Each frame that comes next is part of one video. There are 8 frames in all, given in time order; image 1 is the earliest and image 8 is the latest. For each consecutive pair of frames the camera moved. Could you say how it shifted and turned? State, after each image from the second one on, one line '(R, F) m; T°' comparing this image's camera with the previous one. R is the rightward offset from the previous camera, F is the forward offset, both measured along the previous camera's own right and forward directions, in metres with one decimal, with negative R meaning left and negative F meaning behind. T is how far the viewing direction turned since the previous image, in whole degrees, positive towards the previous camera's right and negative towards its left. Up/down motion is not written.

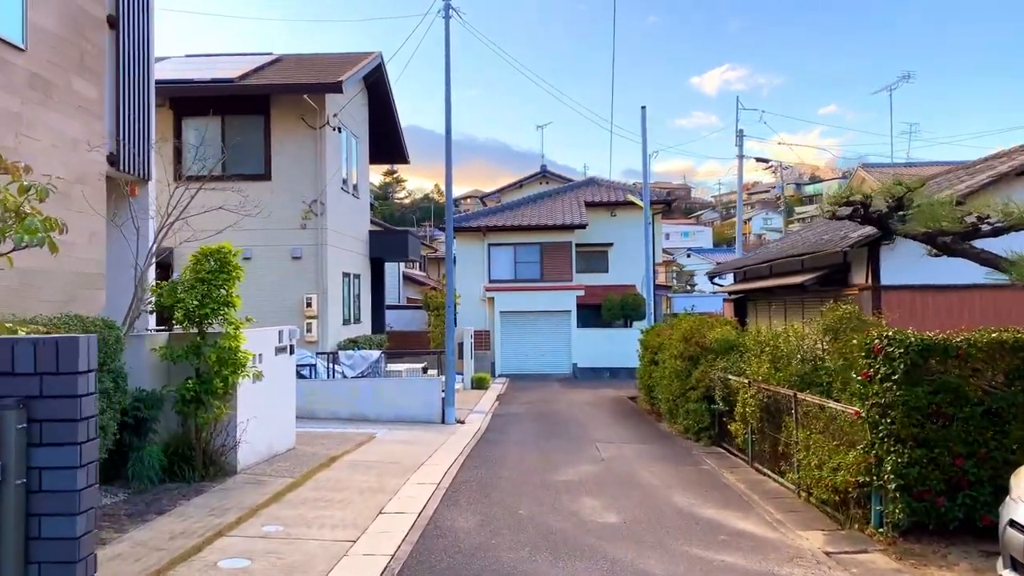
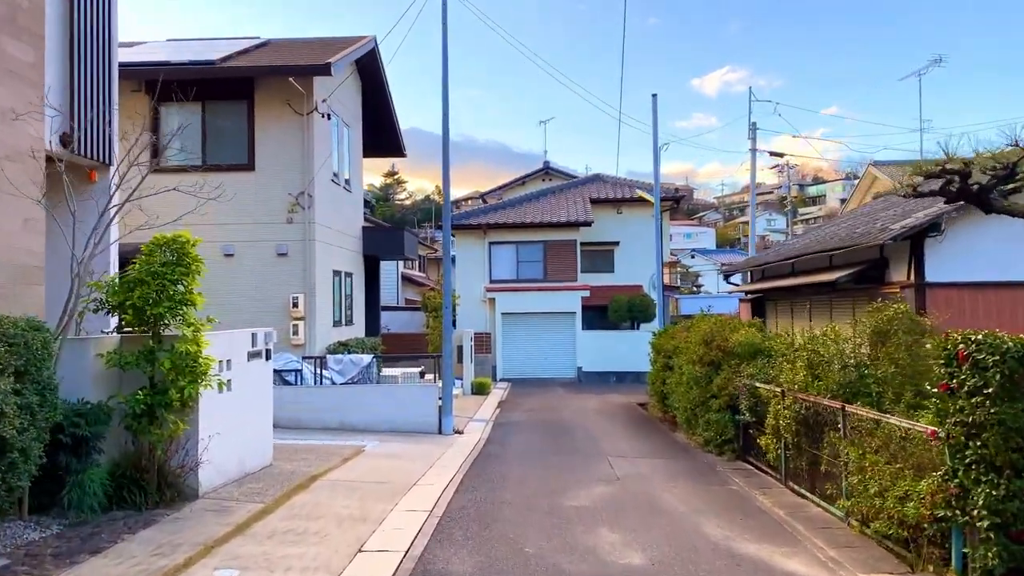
(0.0, +1.1) m; 0°
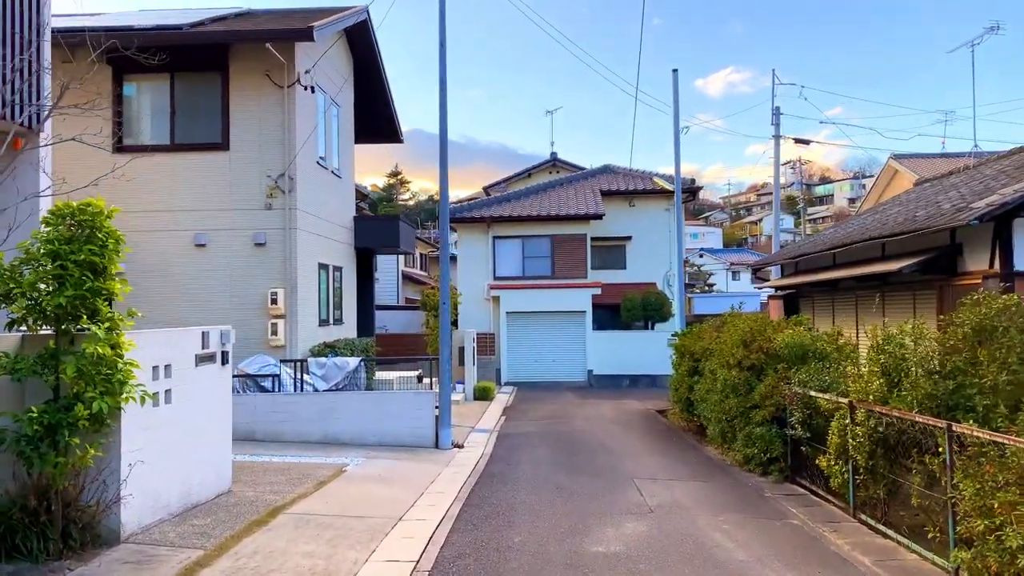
(0.0, +1.6) m; 0°
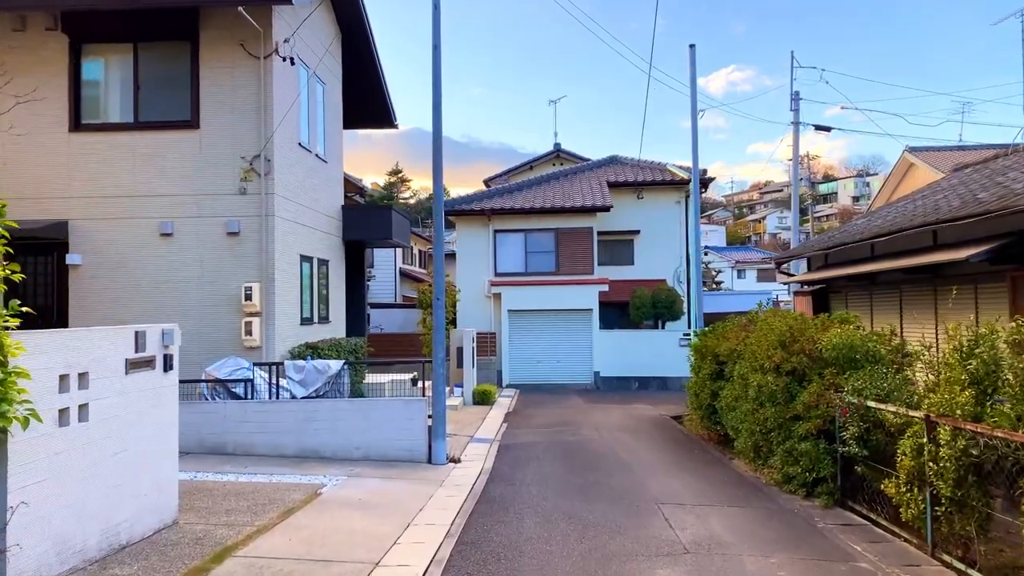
(0.0, +1.3) m; 0°
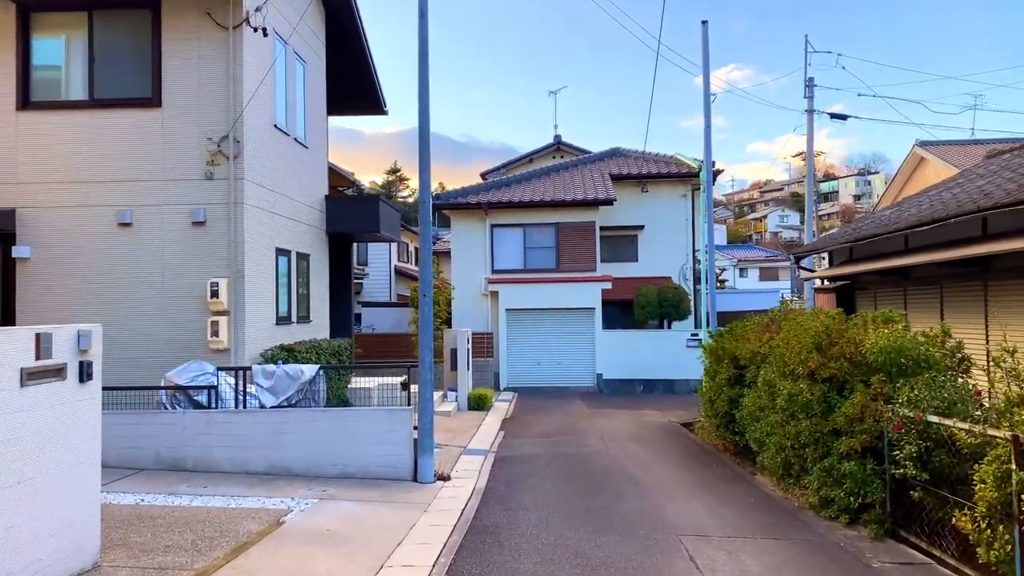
(0.0, +1.1) m; 0°
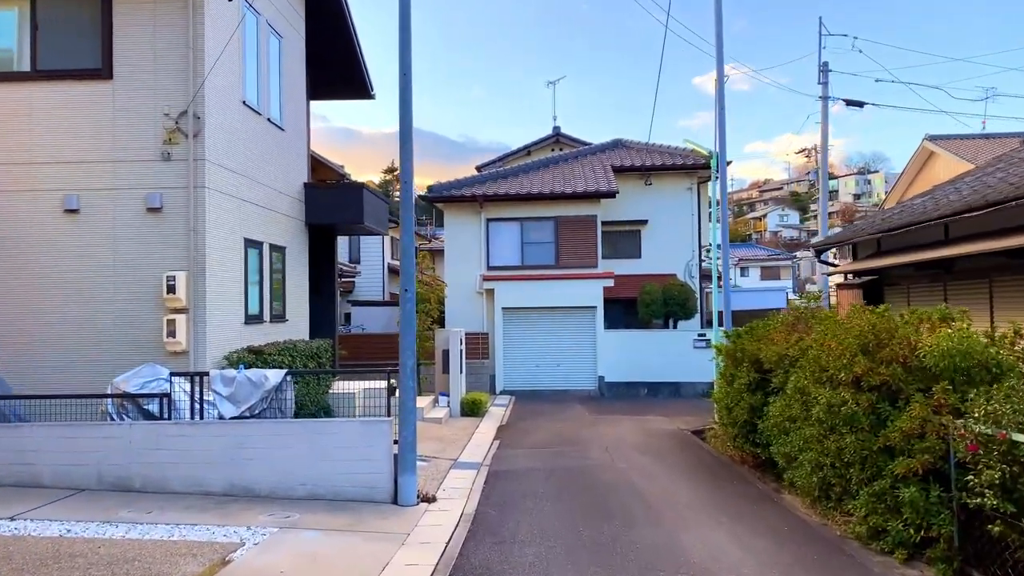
(0.0, +1.1) m; 0°
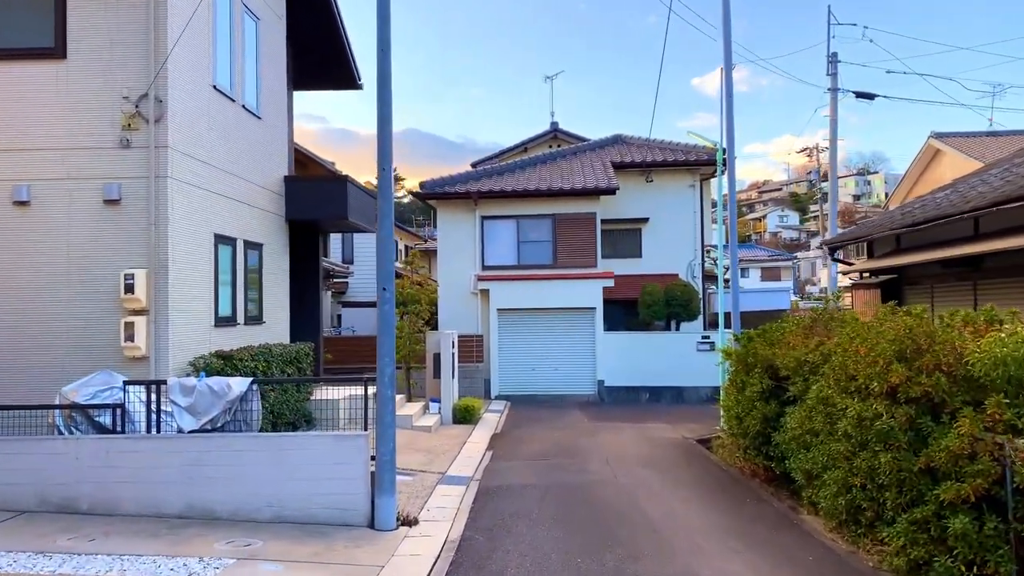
(+0.1, +0.8) m; 0°
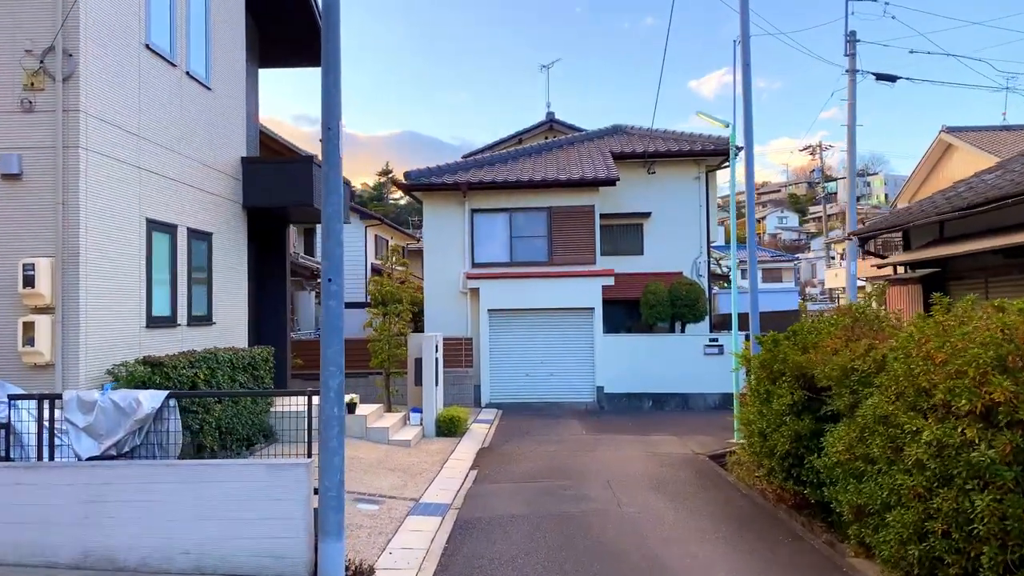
(+0.1, +1.4) m; 0°
